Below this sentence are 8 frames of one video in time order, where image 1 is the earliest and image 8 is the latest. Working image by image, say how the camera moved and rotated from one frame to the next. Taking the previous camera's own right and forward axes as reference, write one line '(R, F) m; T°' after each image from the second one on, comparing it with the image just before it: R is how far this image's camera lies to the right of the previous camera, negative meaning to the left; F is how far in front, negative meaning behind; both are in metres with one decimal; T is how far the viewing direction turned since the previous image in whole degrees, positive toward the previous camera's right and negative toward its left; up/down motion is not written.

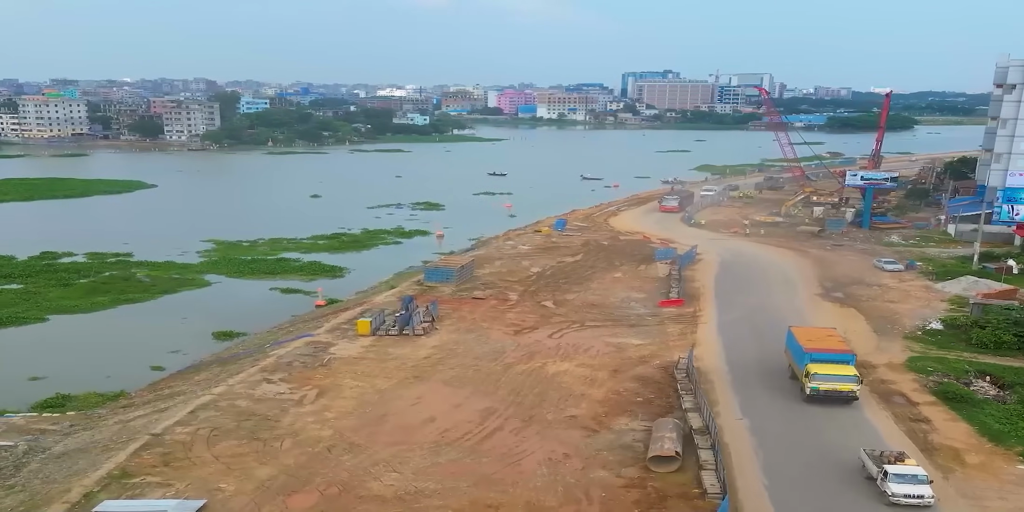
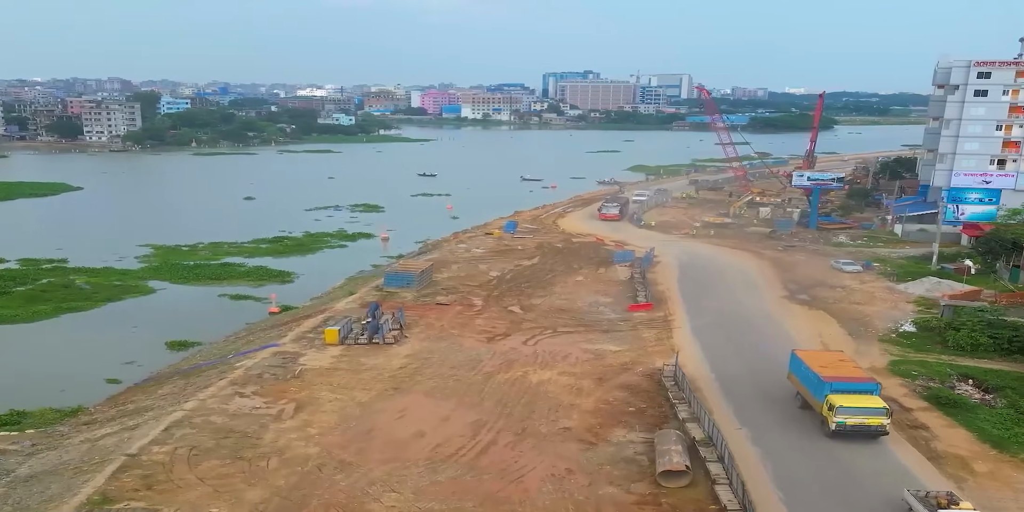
(-1.0, +0.7) m; +4°
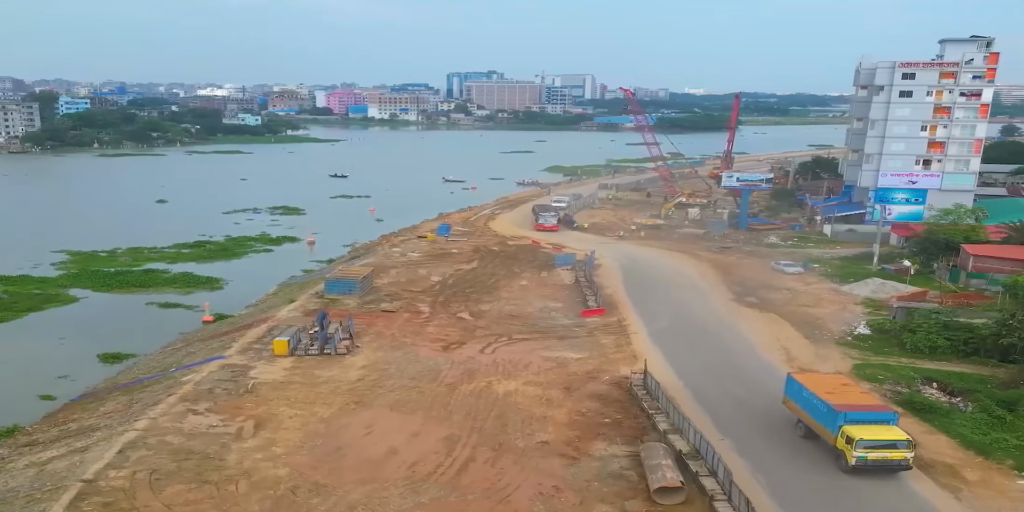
(-0.9, +0.7) m; +4°
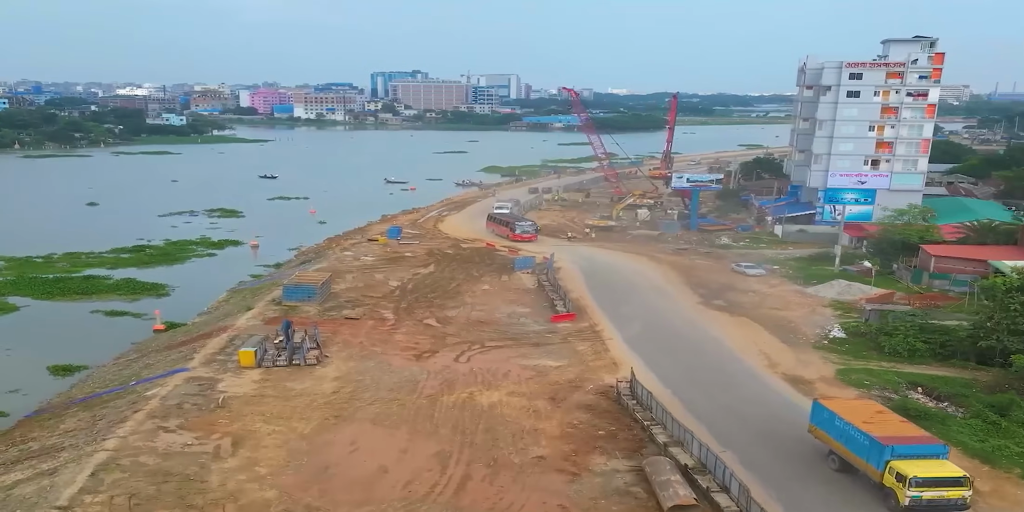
(-0.9, +0.7) m; +3°
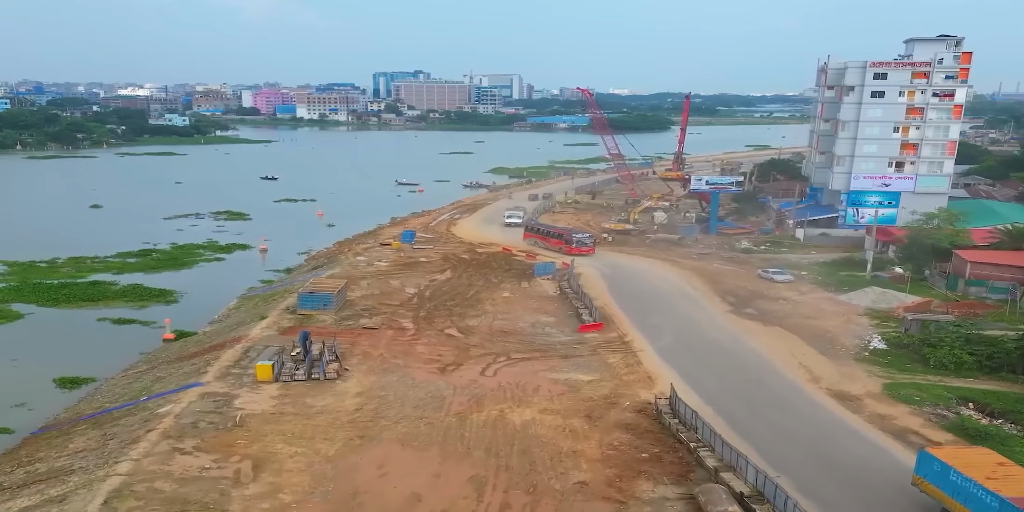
(-0.5, +1.0) m; 0°
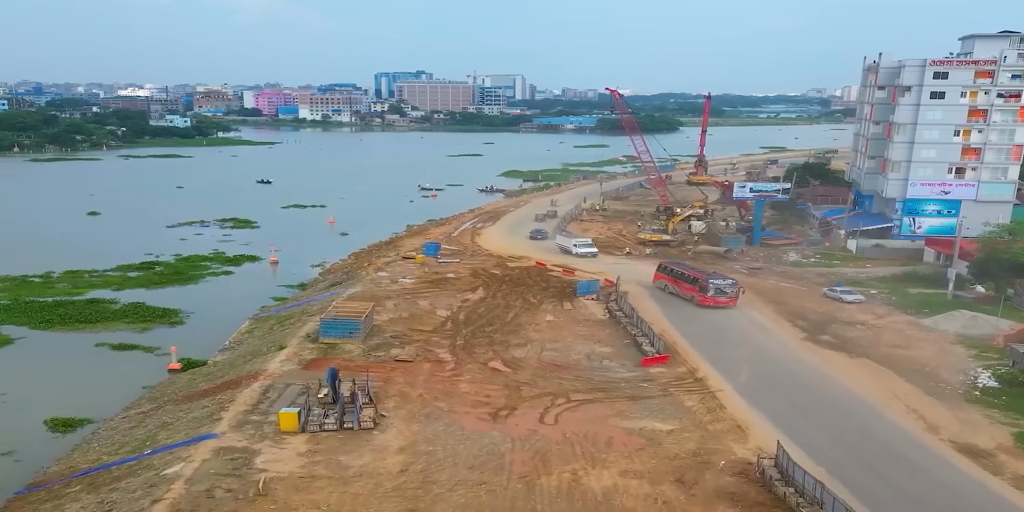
(-0.9, +2.9) m; 0°
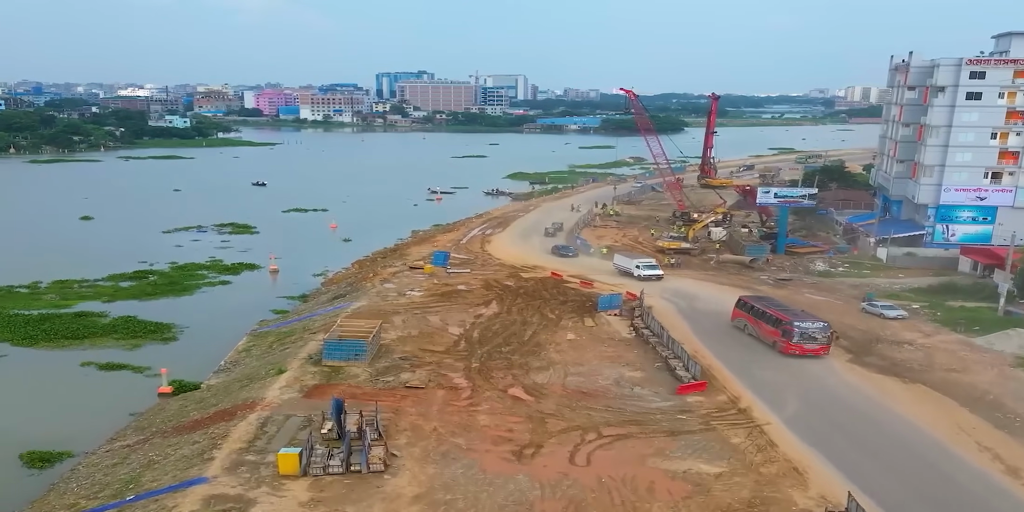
(-0.3, +1.9) m; 0°
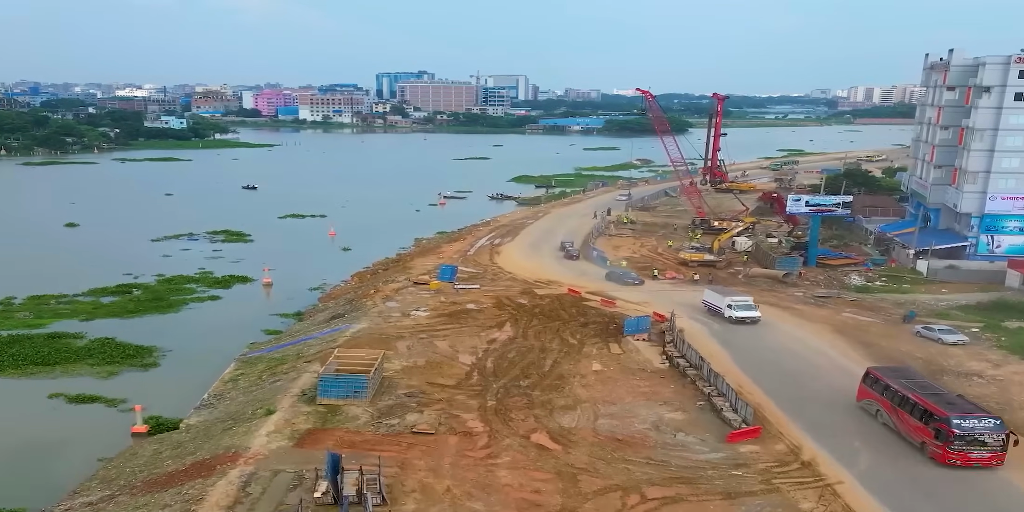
(-0.3, +2.6) m; 0°
